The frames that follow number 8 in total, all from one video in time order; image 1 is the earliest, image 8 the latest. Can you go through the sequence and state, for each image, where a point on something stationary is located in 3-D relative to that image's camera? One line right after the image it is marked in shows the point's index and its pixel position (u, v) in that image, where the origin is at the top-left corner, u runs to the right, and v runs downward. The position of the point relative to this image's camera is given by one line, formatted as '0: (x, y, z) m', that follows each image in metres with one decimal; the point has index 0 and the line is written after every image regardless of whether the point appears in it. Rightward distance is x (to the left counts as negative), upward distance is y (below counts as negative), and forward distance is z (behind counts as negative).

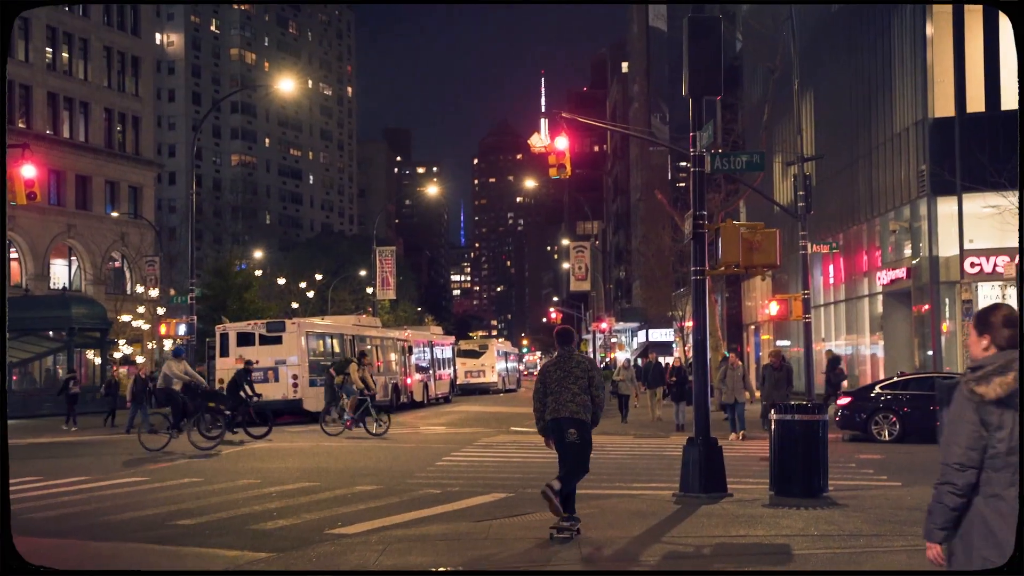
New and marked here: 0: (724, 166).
0: (+2.9, +1.7, +15.6) m
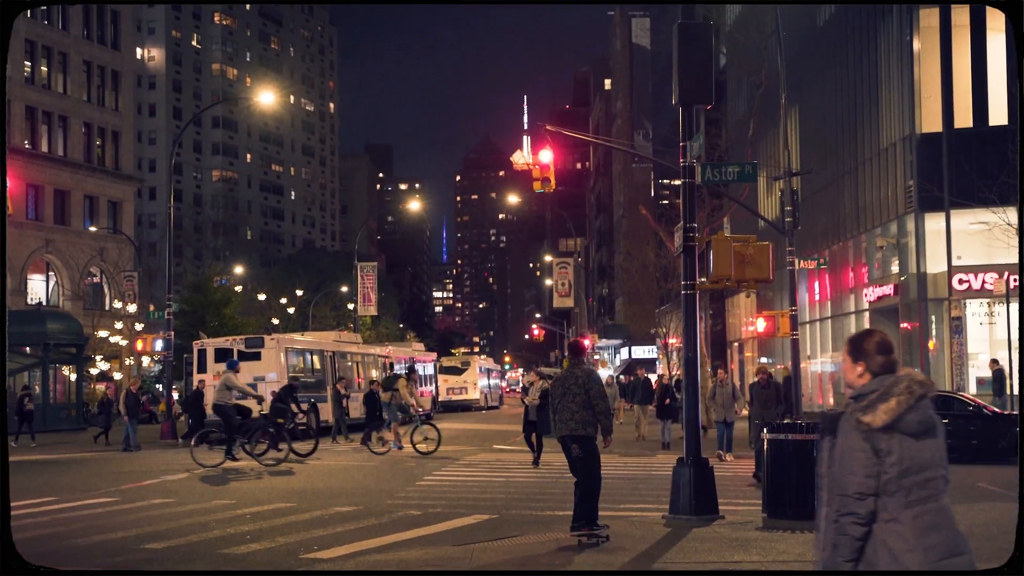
0: (+2.7, +1.5, +15.1) m
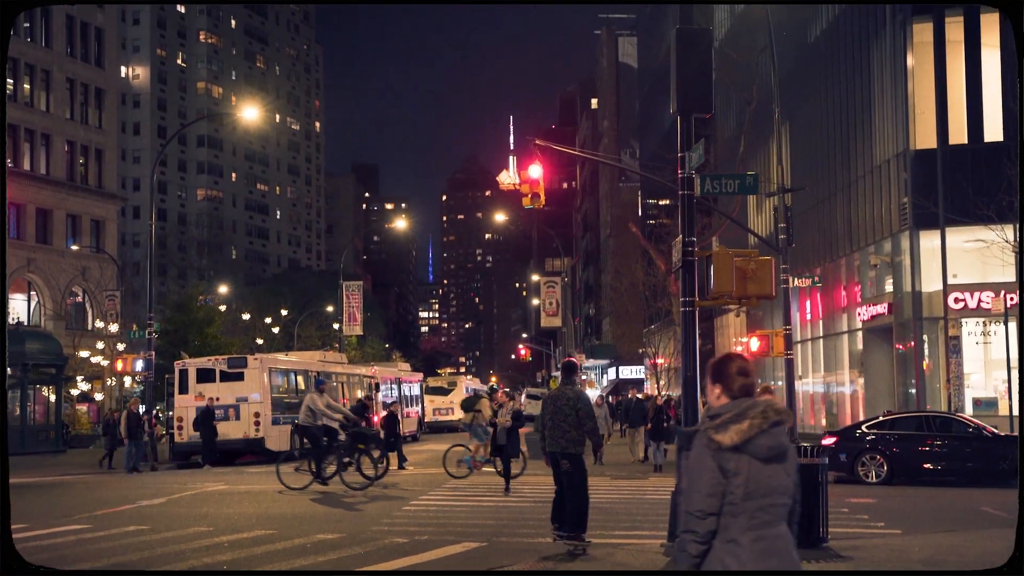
0: (+2.6, +1.3, +14.5) m
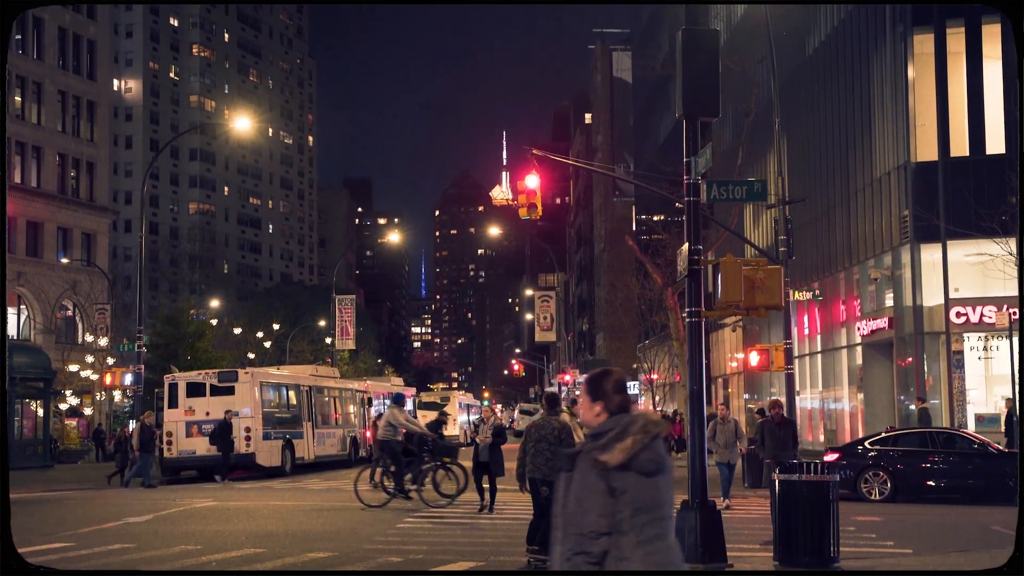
0: (+2.6, +1.1, +14.0) m
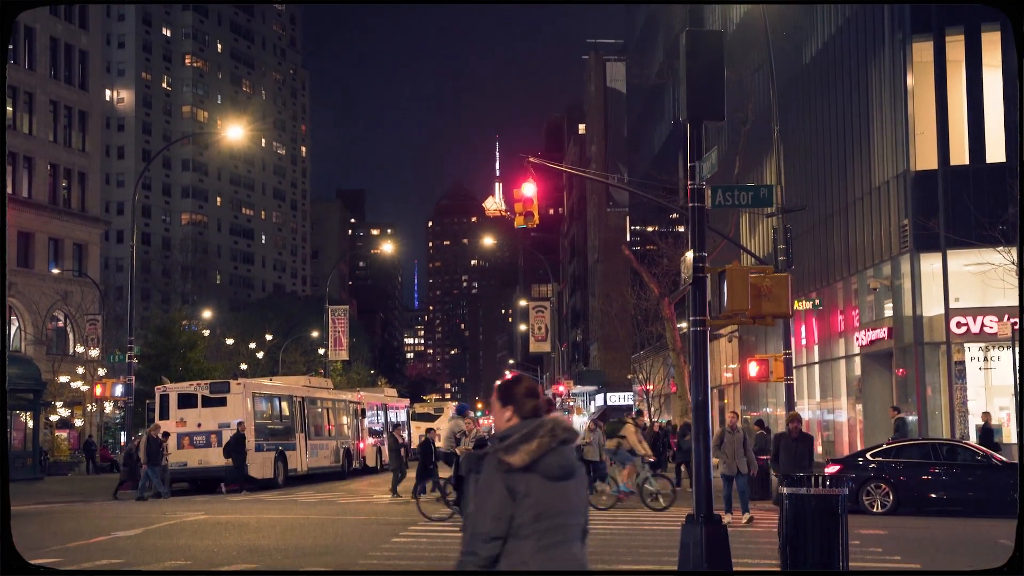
0: (+2.6, +1.0, +13.7) m
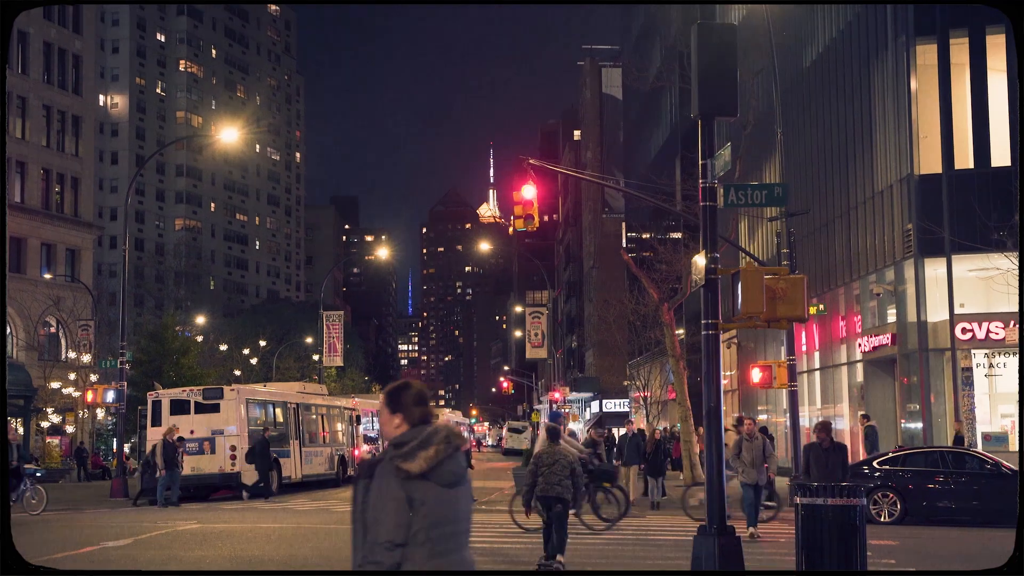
0: (+2.6, +1.0, +13.2) m
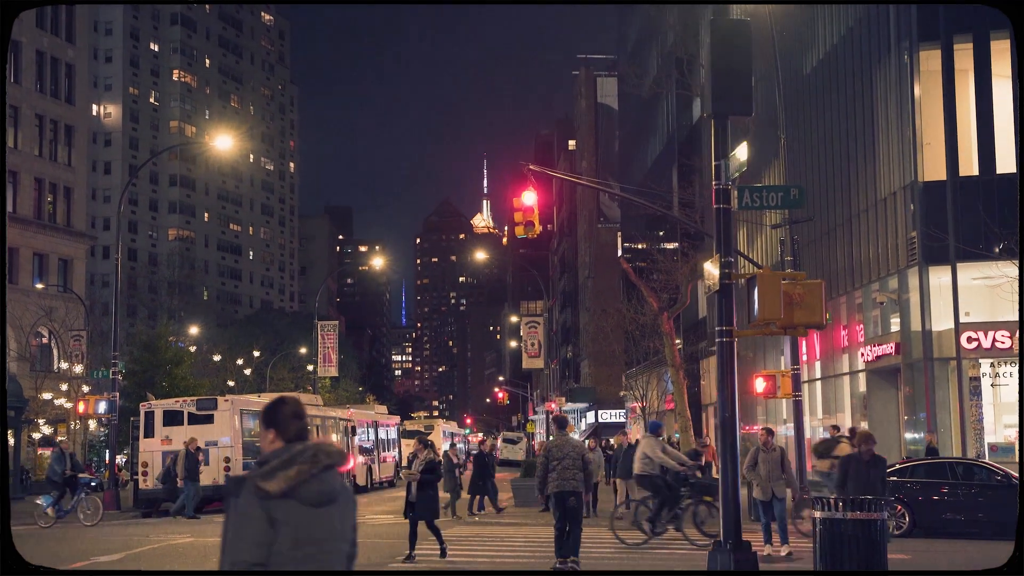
0: (+2.7, +0.9, +12.8) m
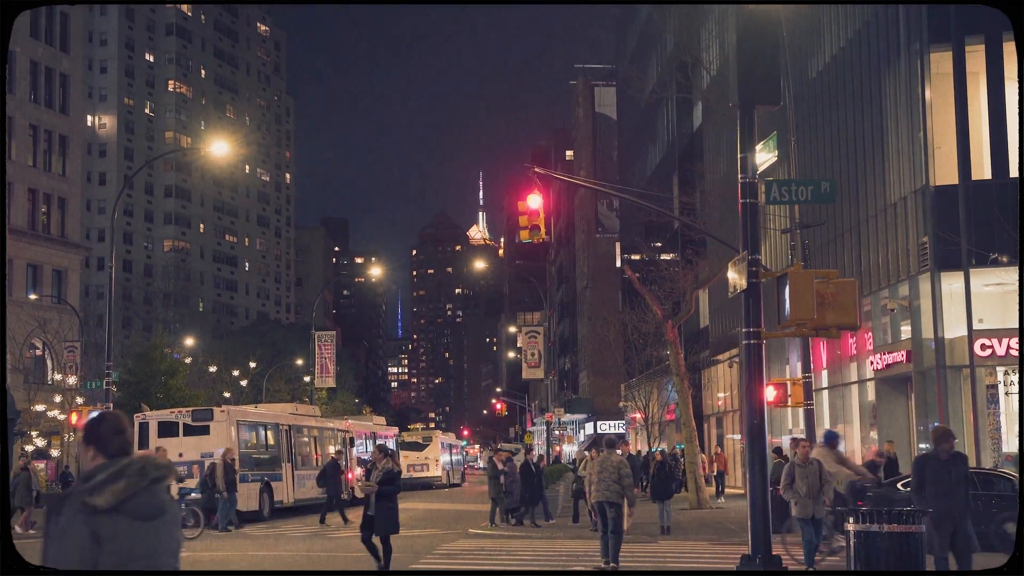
0: (+2.9, +1.0, +12.1) m
